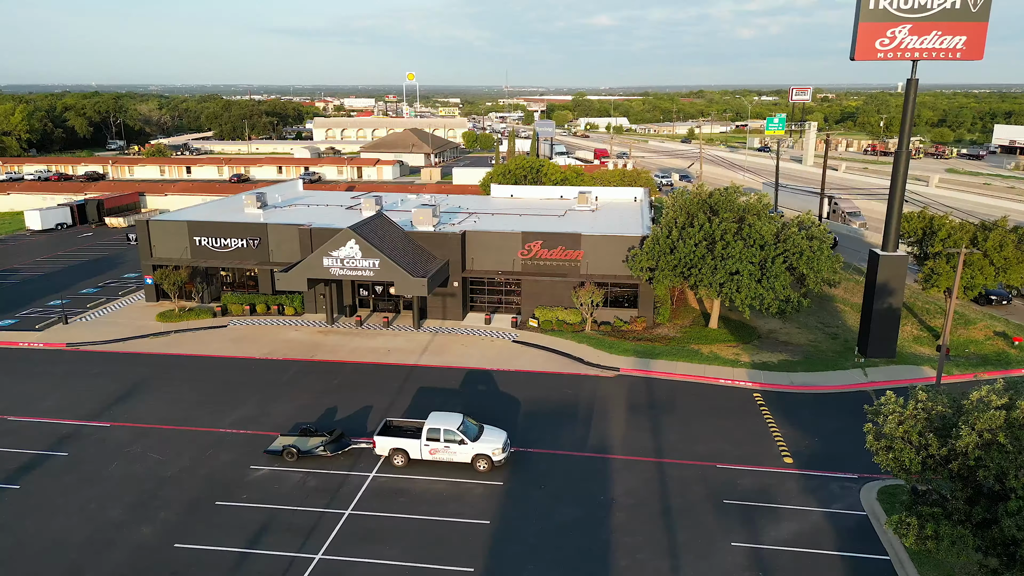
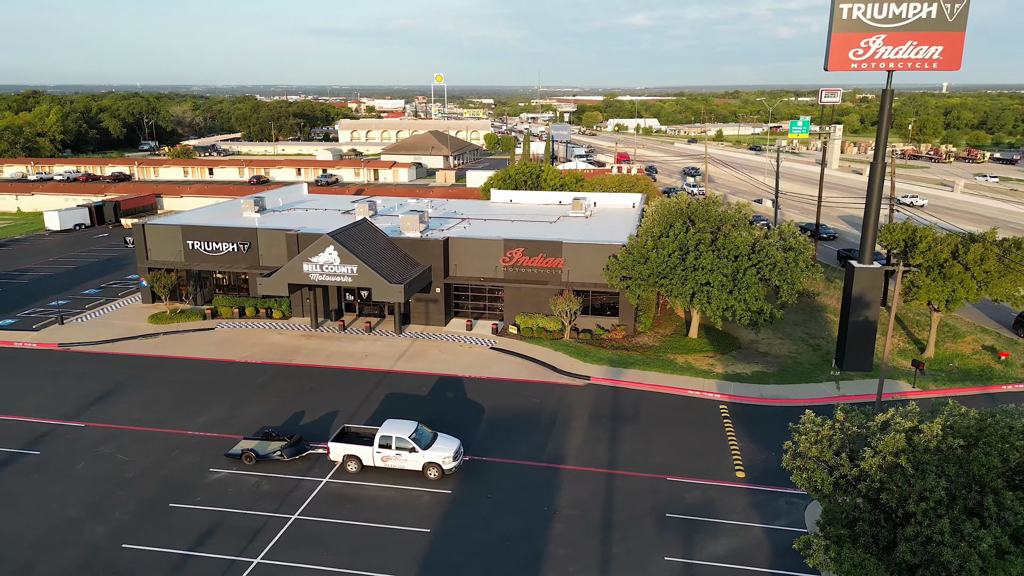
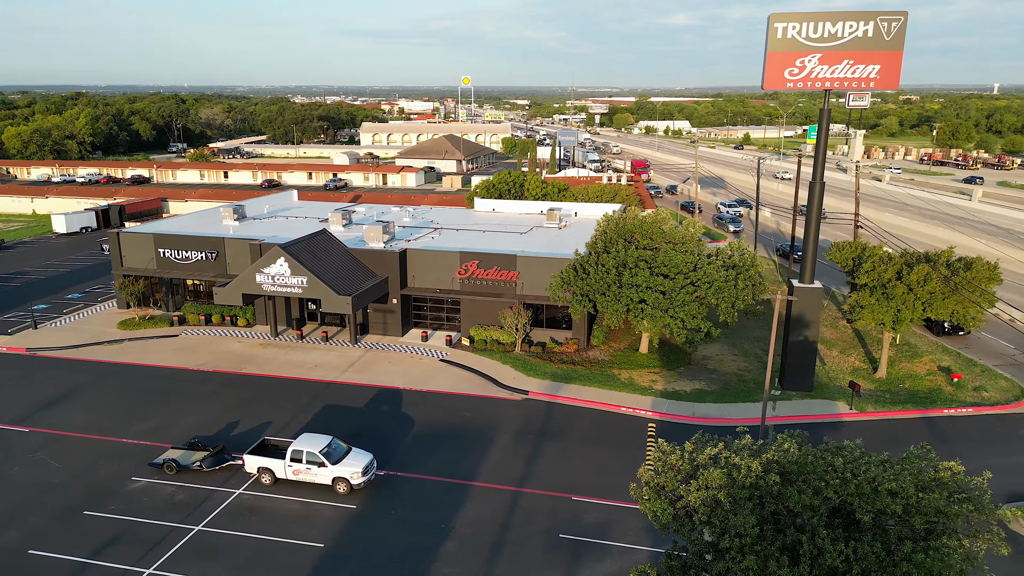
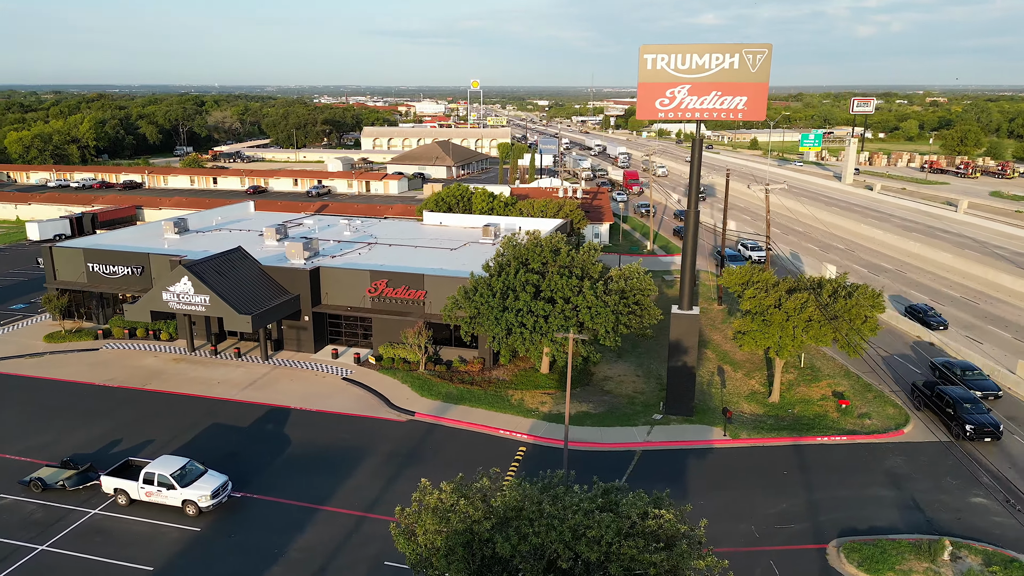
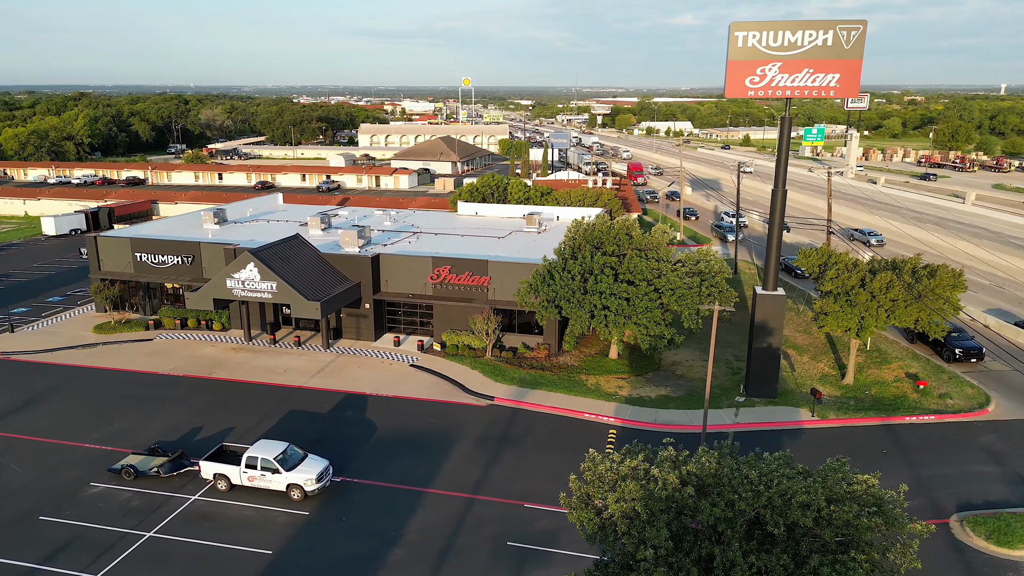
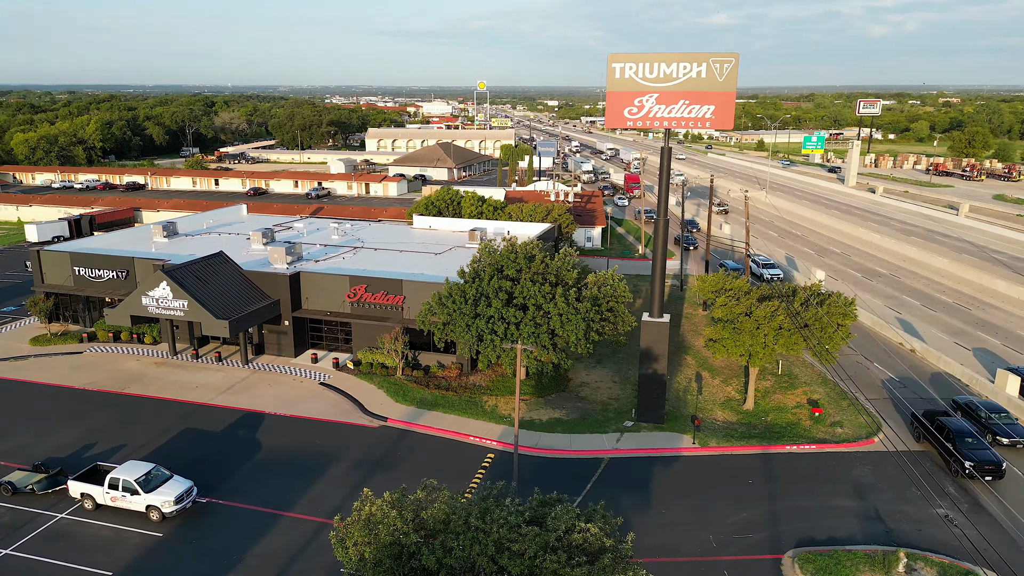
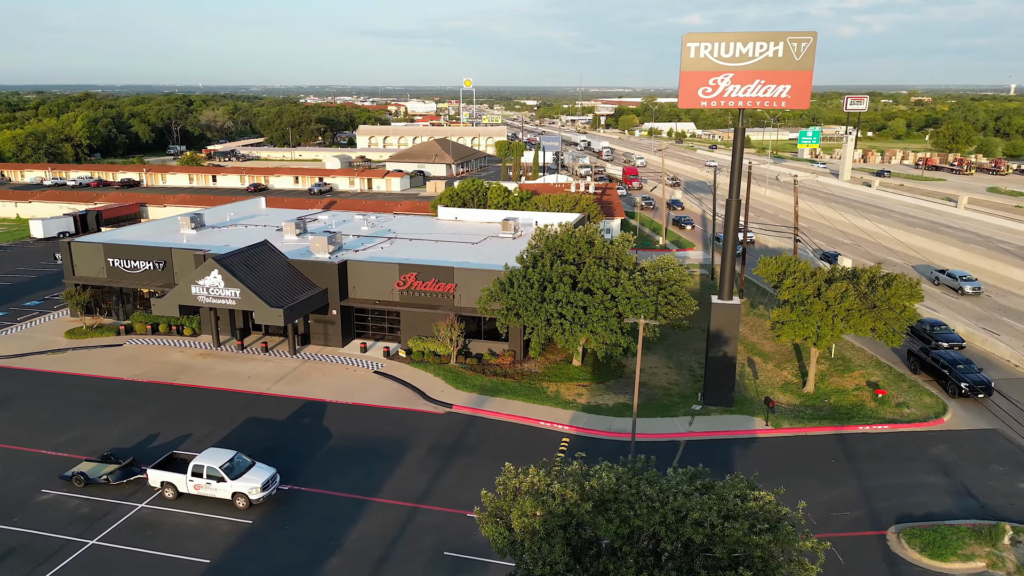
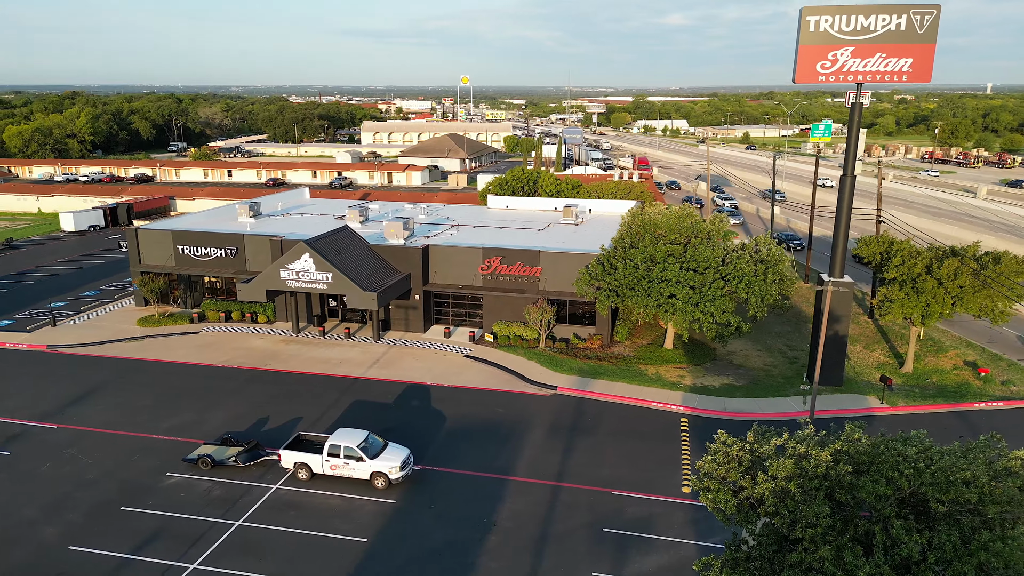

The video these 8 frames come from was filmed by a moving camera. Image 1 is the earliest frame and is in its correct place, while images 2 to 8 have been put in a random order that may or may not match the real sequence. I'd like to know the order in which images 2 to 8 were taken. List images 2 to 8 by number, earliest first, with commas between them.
2, 8, 3, 5, 7, 4, 6
